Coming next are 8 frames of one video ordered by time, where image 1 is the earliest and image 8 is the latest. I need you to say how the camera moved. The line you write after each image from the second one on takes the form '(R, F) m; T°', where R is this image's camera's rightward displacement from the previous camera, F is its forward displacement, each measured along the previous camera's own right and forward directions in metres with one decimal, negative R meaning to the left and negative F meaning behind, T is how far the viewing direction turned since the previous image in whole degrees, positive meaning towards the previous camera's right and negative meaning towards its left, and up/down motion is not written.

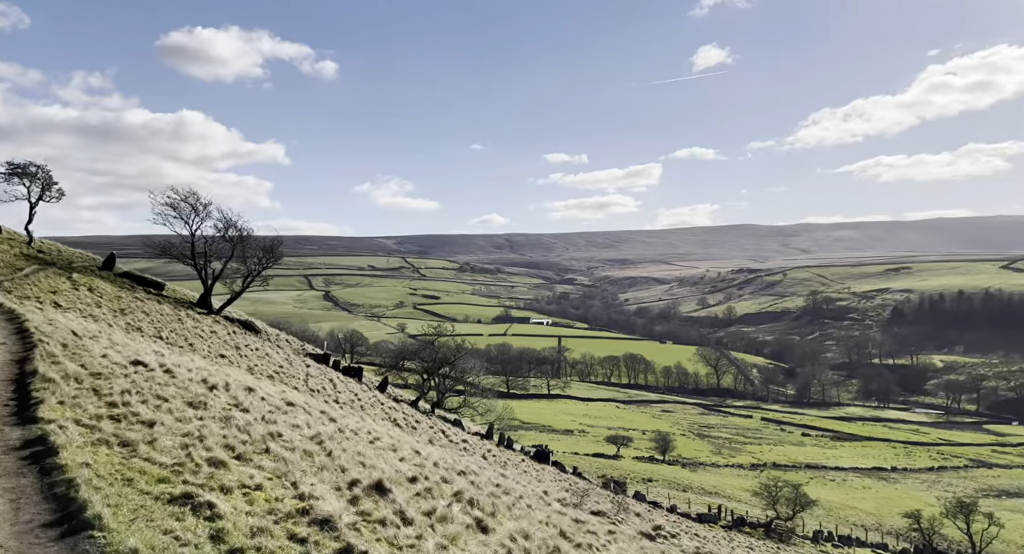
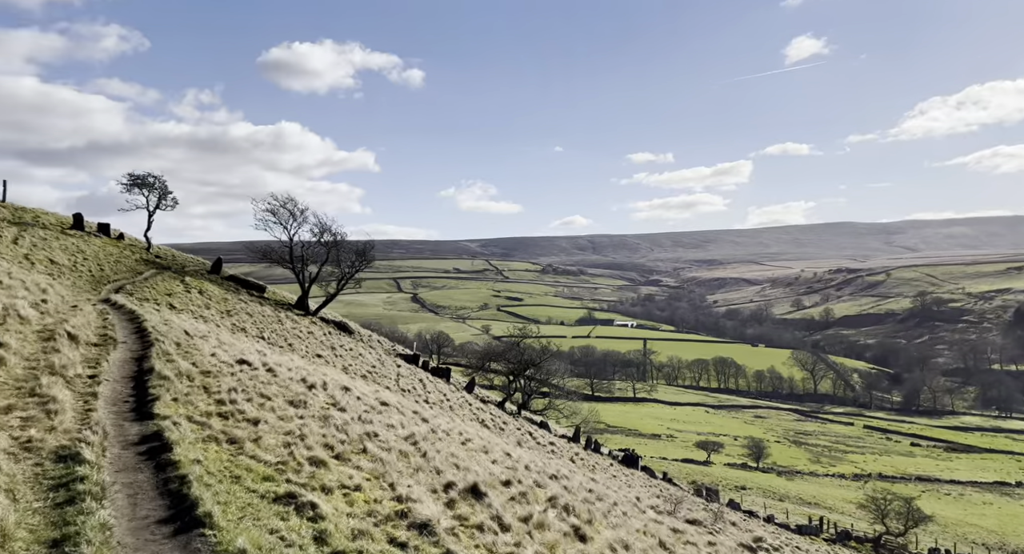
(-0.2, +0.1) m; -6°
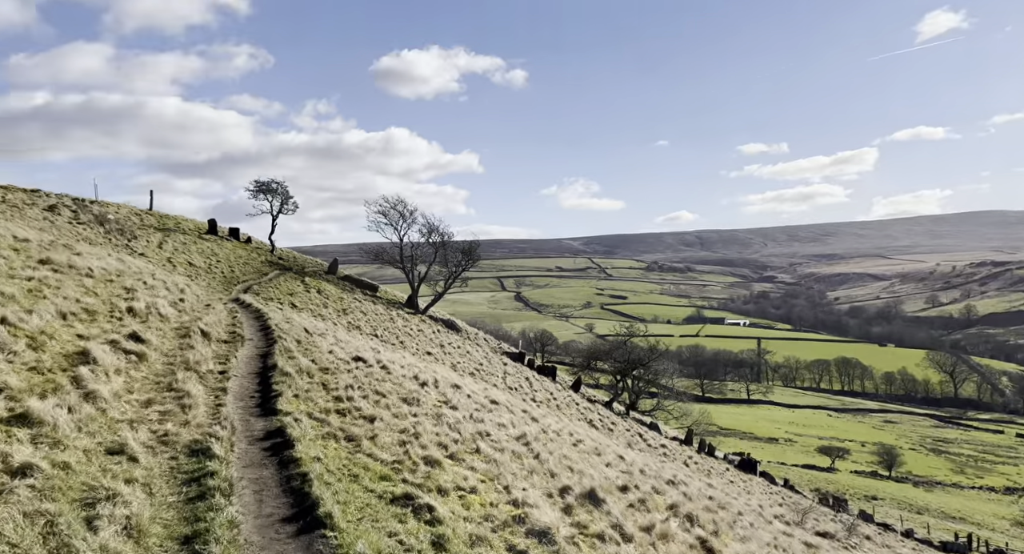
(-0.3, +0.5) m; -7°
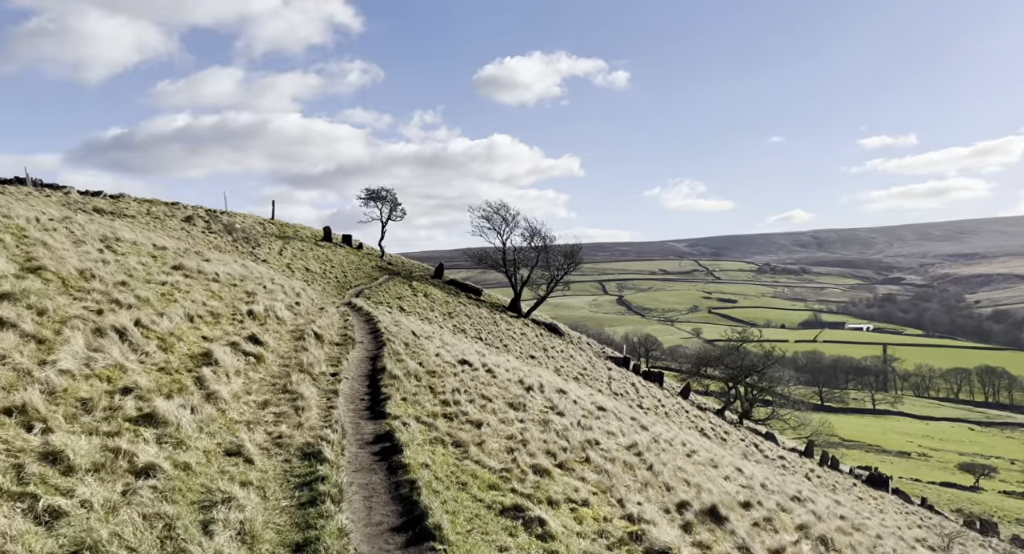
(-0.2, +0.8) m; -7°
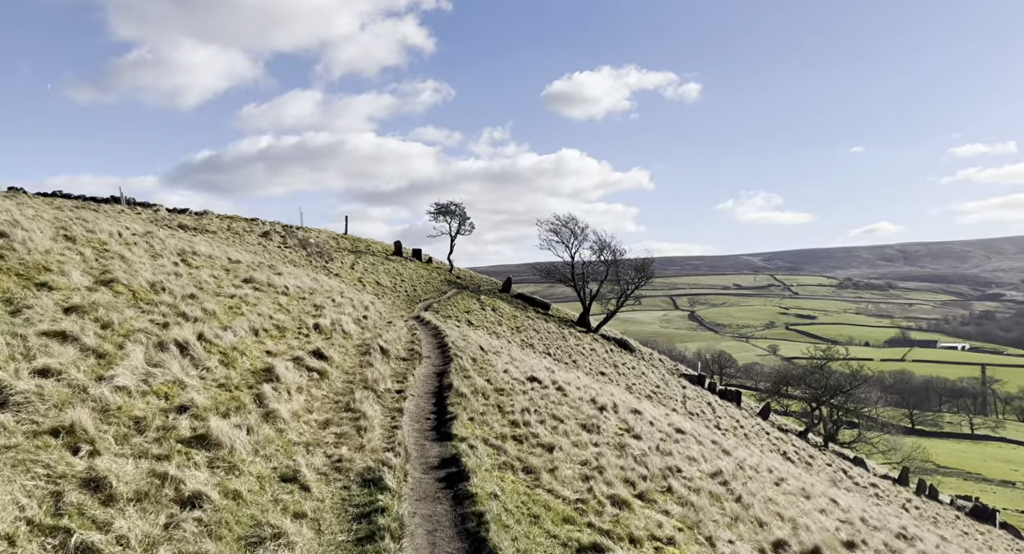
(-0.2, +1.5) m; -5°
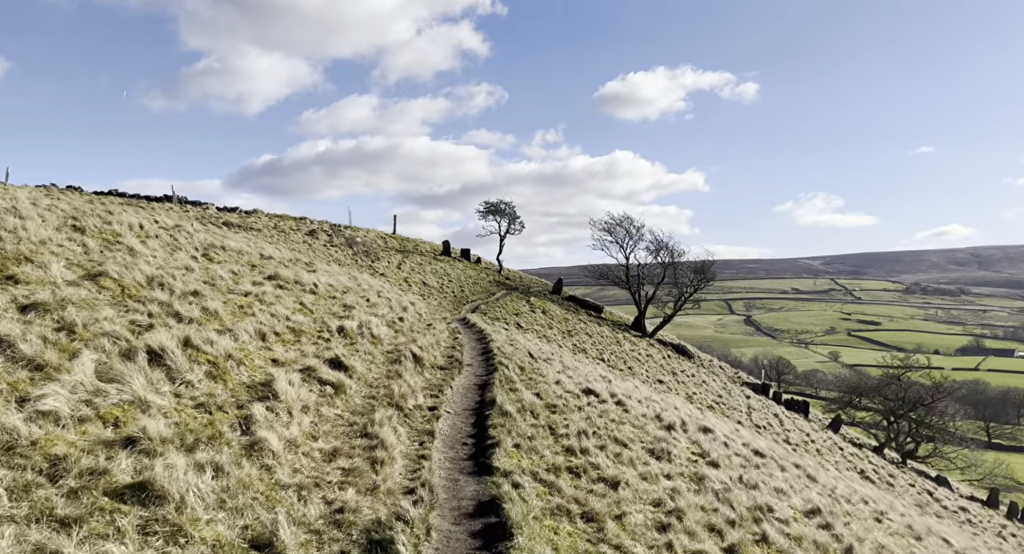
(-0.1, +4.8) m; -3°
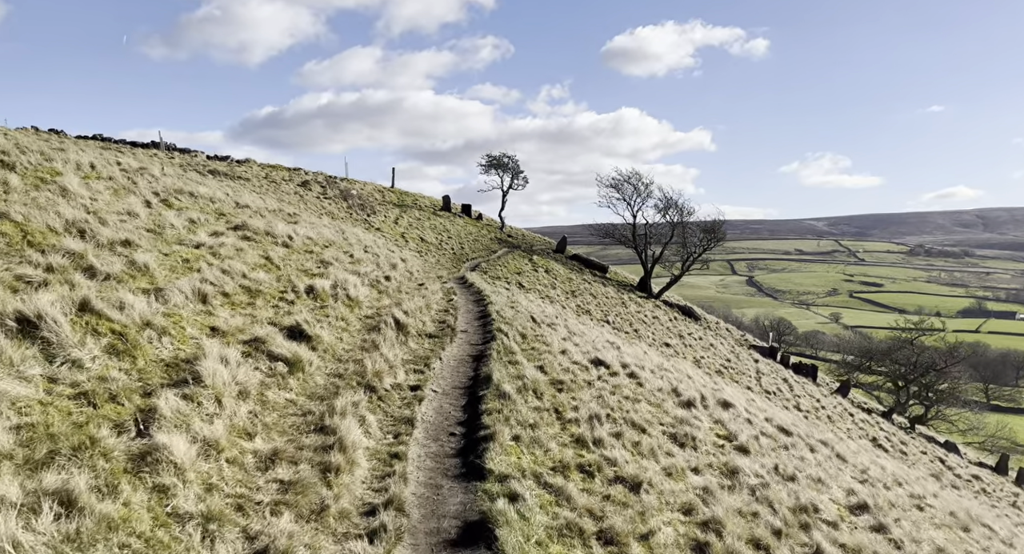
(0.0, +4.5) m; 0°
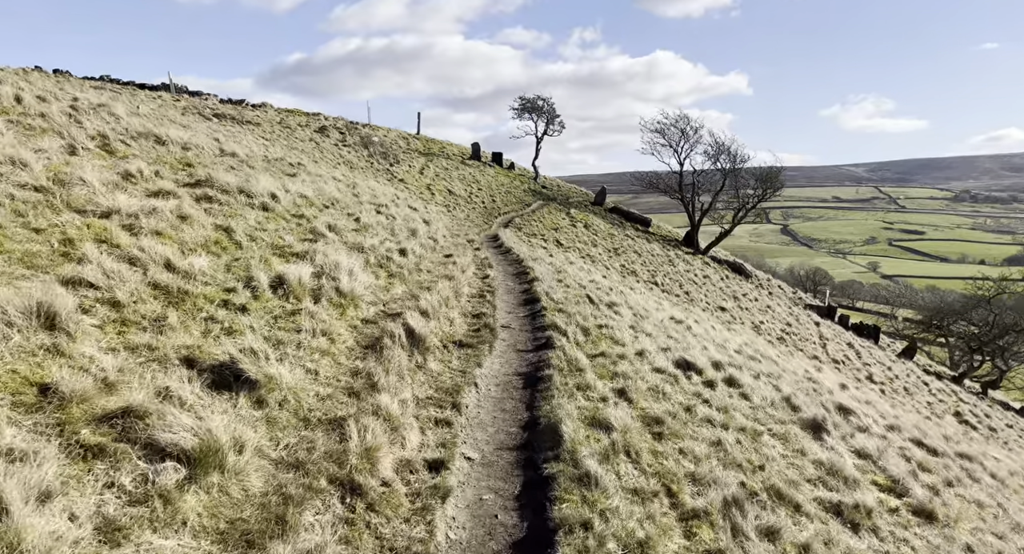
(-0.8, +8.6) m; -2°
